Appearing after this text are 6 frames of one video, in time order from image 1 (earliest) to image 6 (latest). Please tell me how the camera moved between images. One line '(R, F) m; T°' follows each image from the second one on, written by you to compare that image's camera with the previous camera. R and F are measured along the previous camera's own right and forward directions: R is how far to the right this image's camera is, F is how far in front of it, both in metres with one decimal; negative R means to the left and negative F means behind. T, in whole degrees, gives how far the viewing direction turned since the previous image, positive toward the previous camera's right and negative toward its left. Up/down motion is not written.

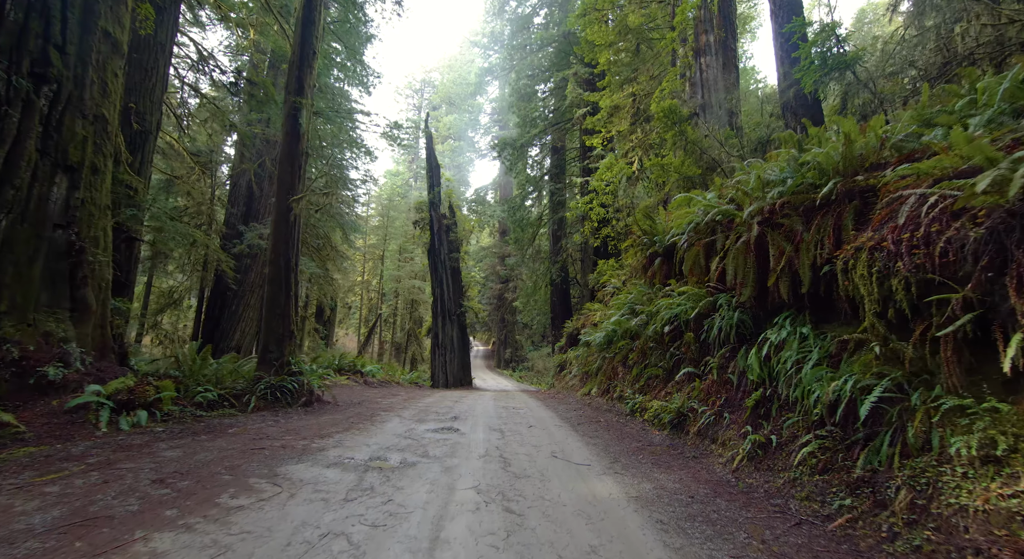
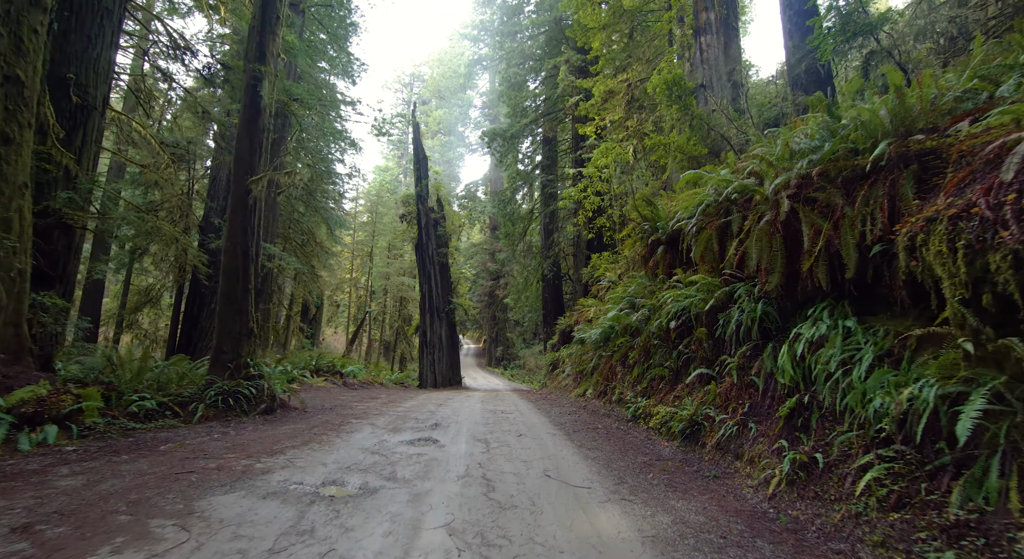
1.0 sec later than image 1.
(+0.1, +0.8) m; +1°
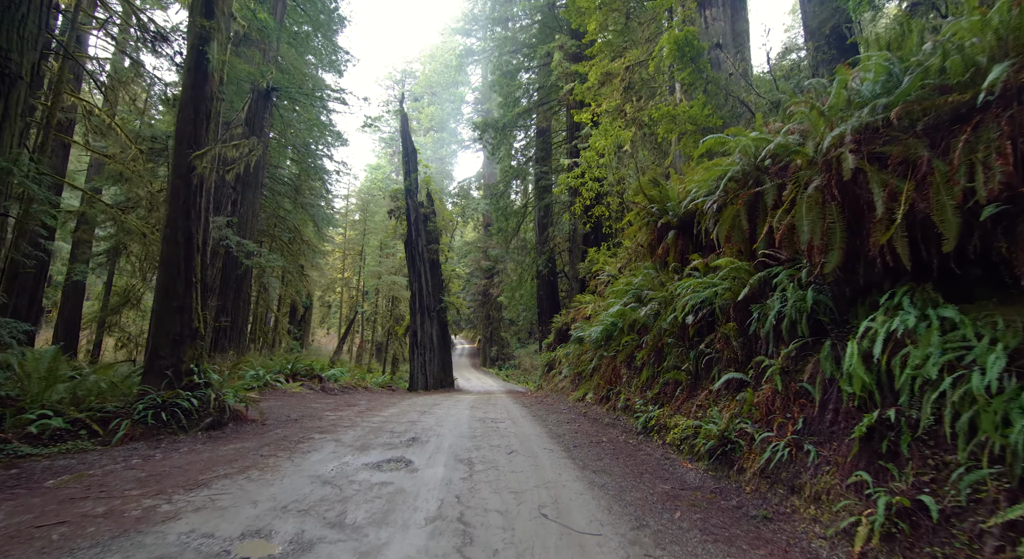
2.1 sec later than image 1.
(+0.1, +0.9) m; +1°
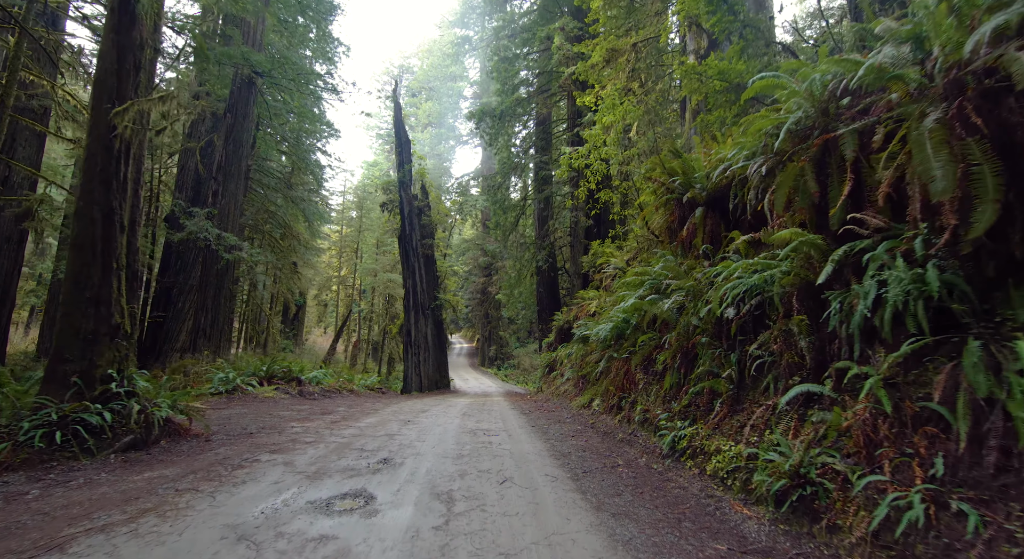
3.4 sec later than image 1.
(+0.1, +1.1) m; 0°
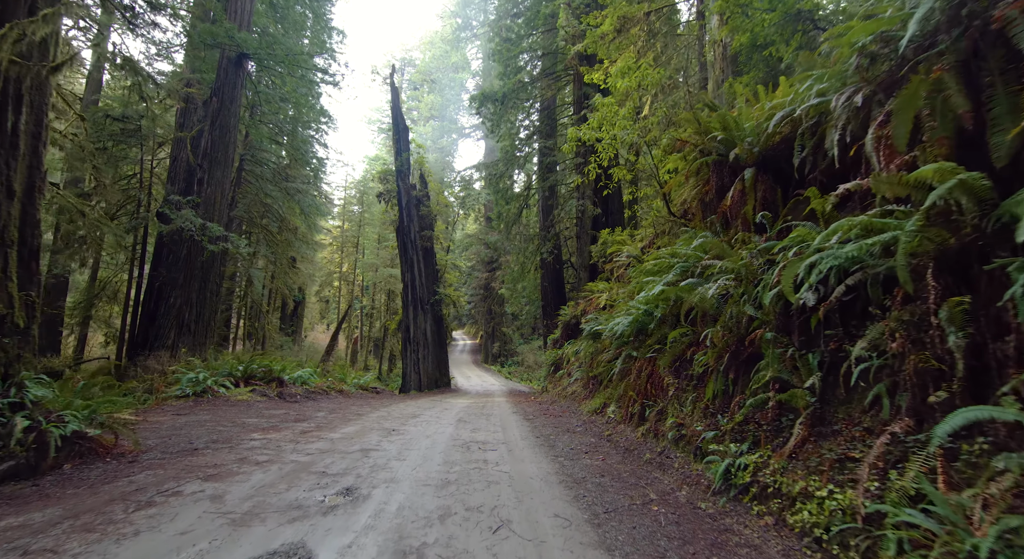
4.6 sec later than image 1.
(0.0, +1.1) m; 0°
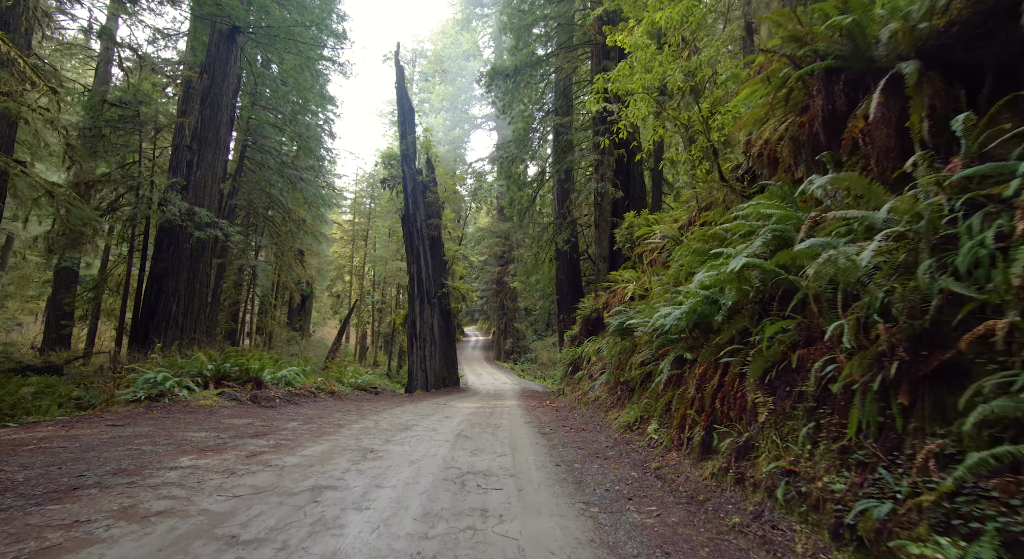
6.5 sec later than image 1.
(0.0, +1.5) m; -2°
